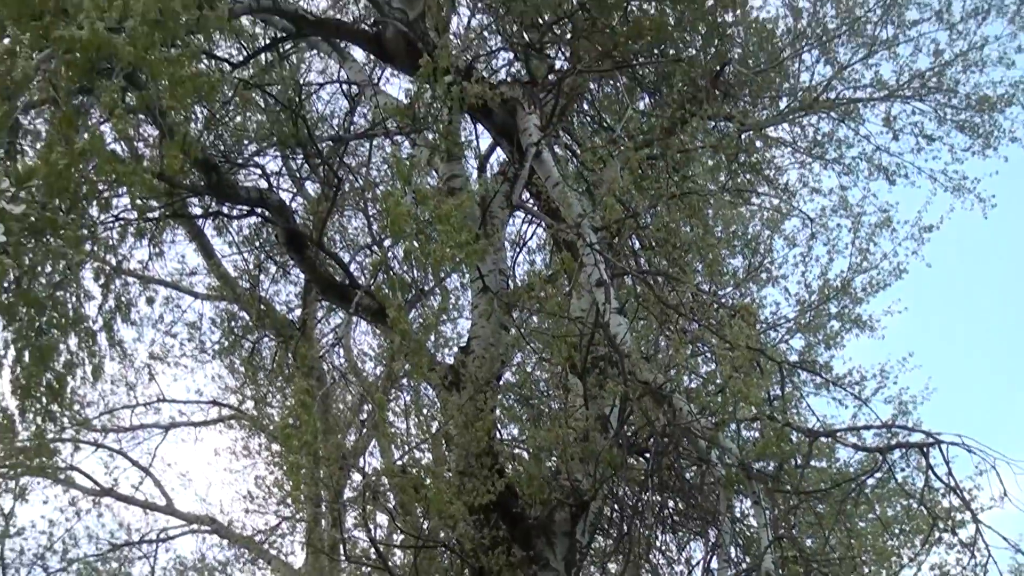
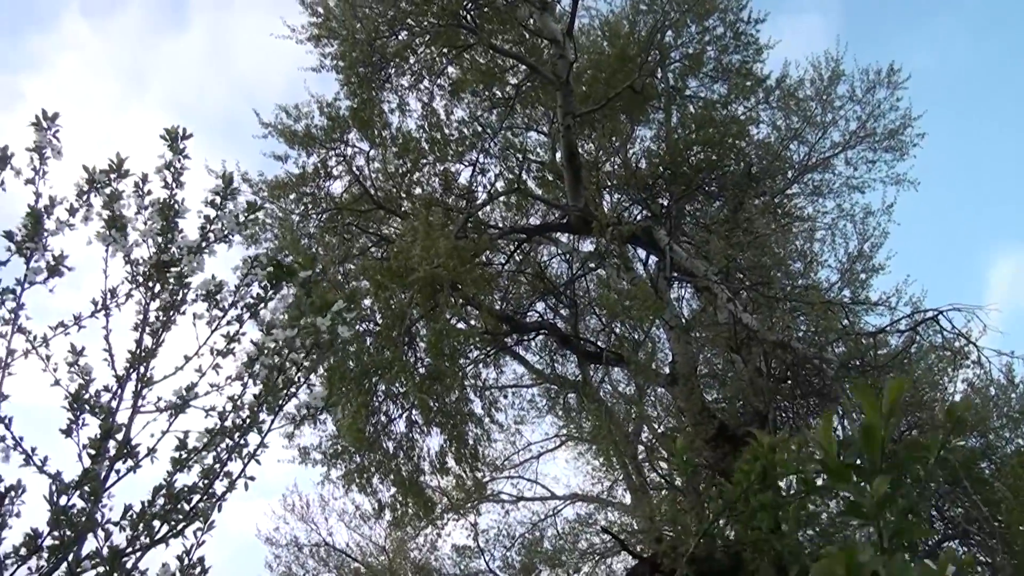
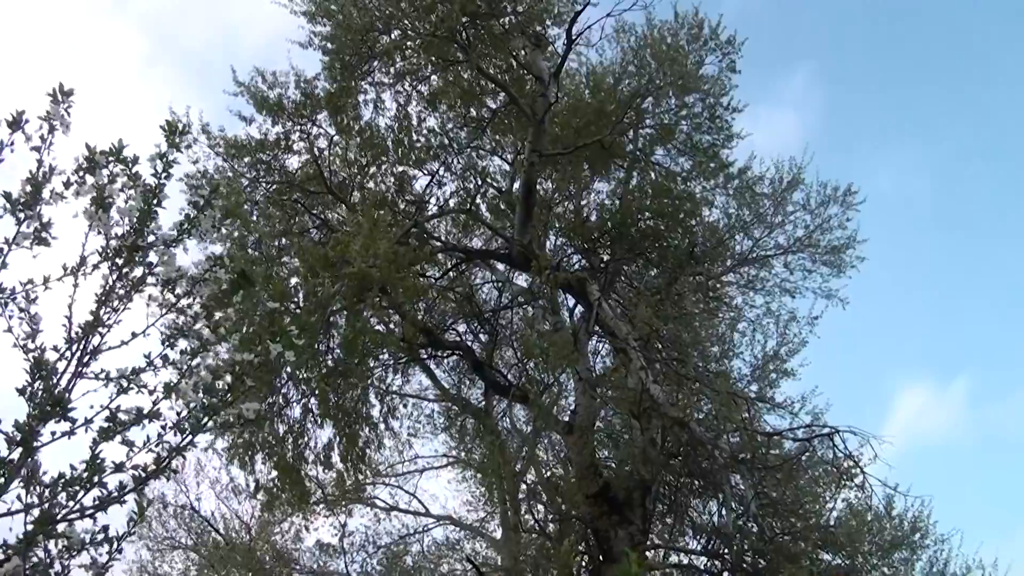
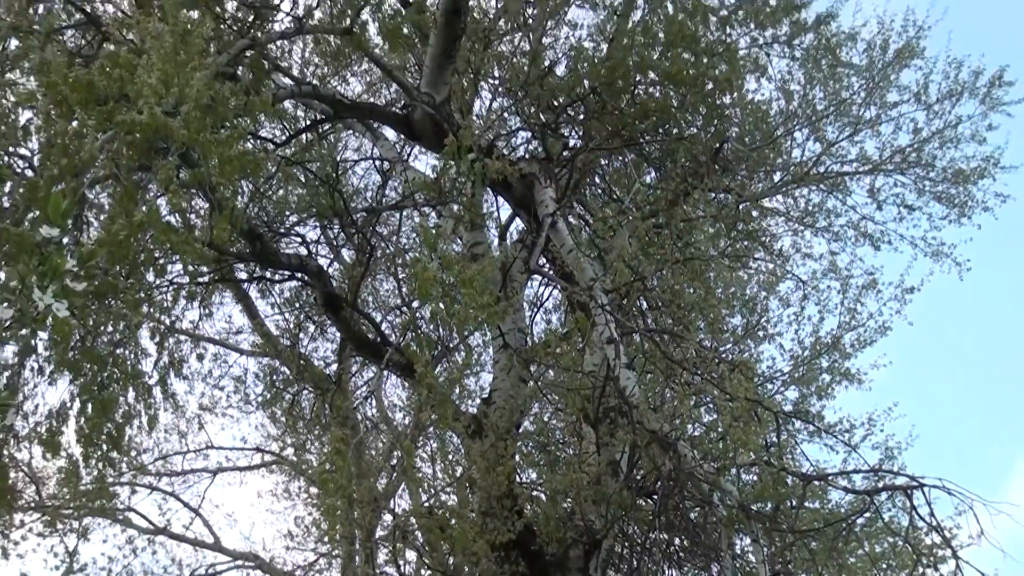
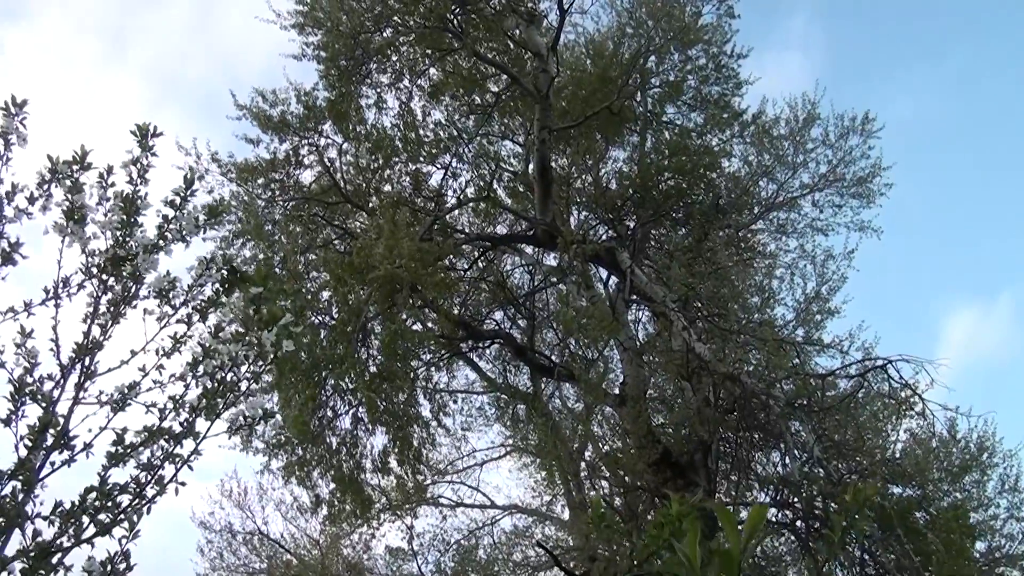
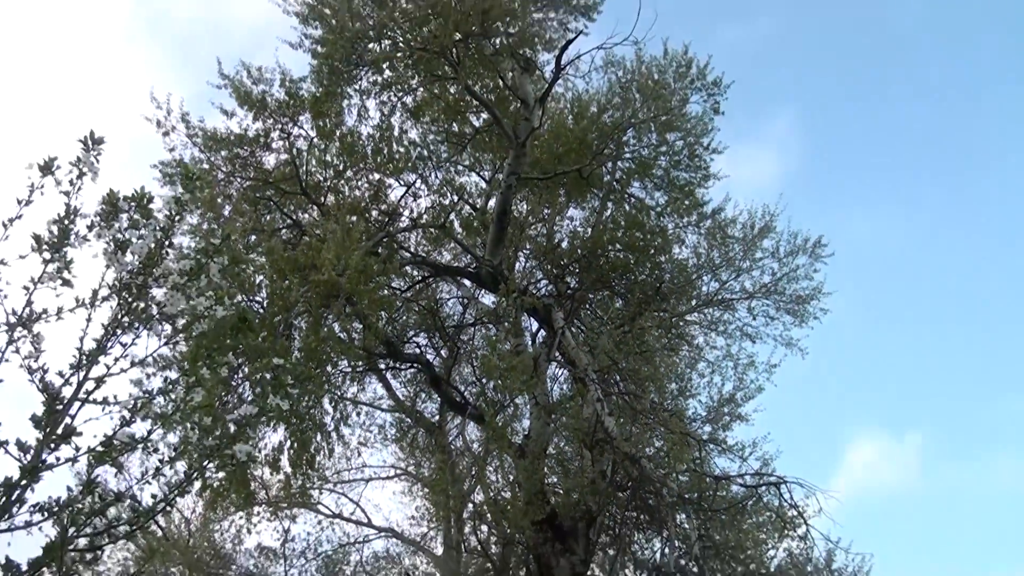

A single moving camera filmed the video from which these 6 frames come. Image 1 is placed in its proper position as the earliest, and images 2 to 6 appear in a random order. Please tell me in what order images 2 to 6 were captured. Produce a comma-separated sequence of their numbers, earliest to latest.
4, 6, 3, 5, 2
